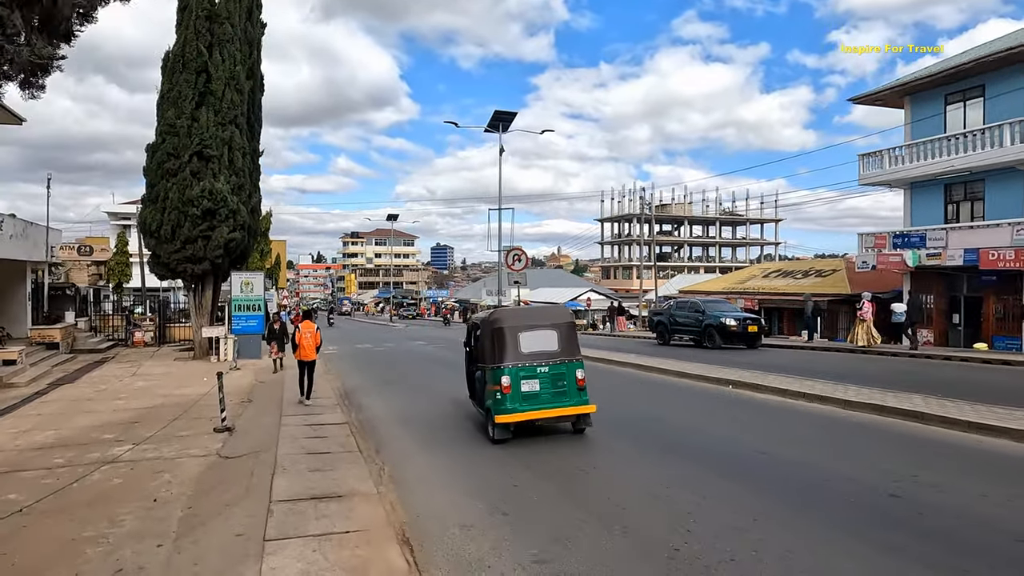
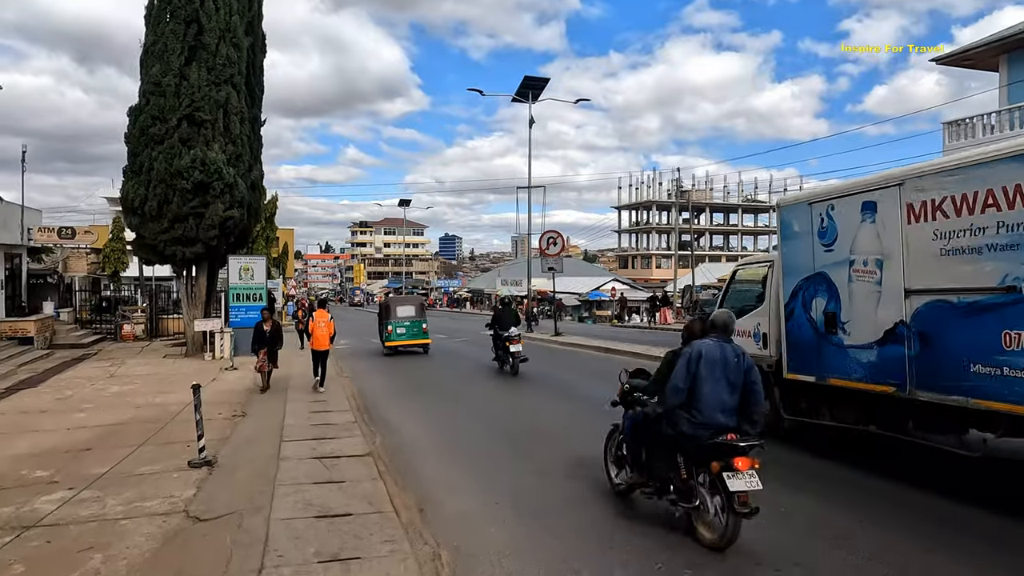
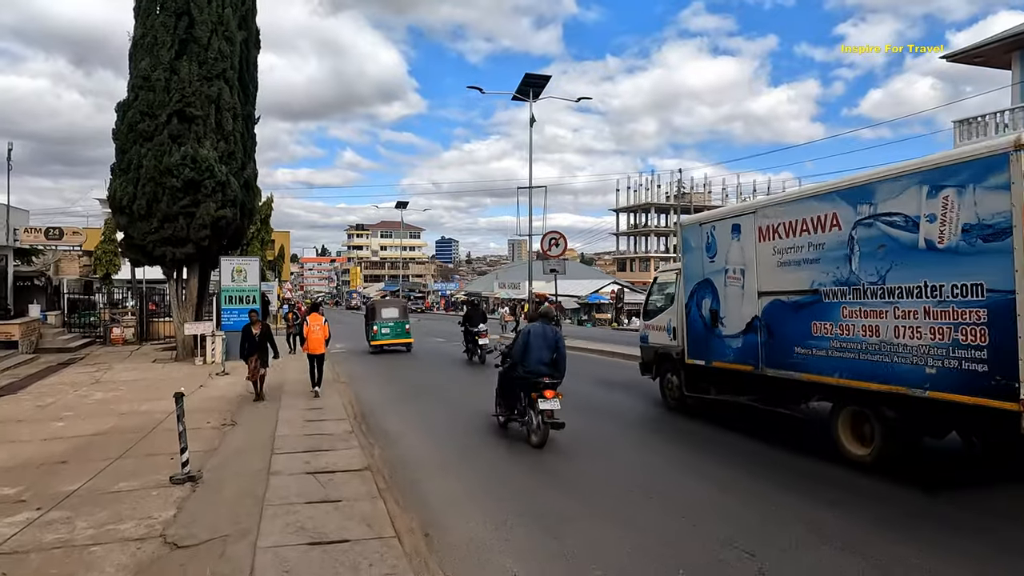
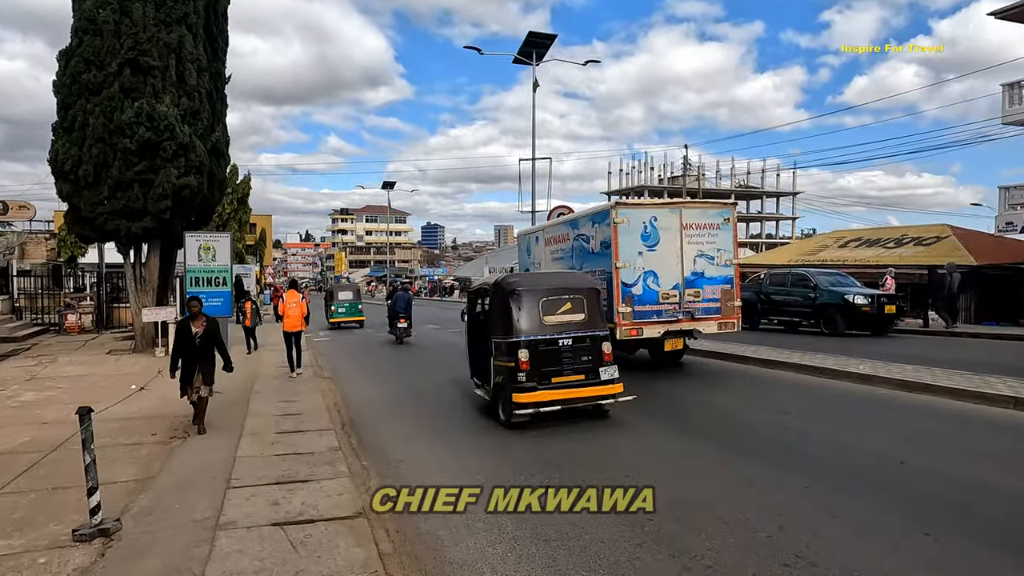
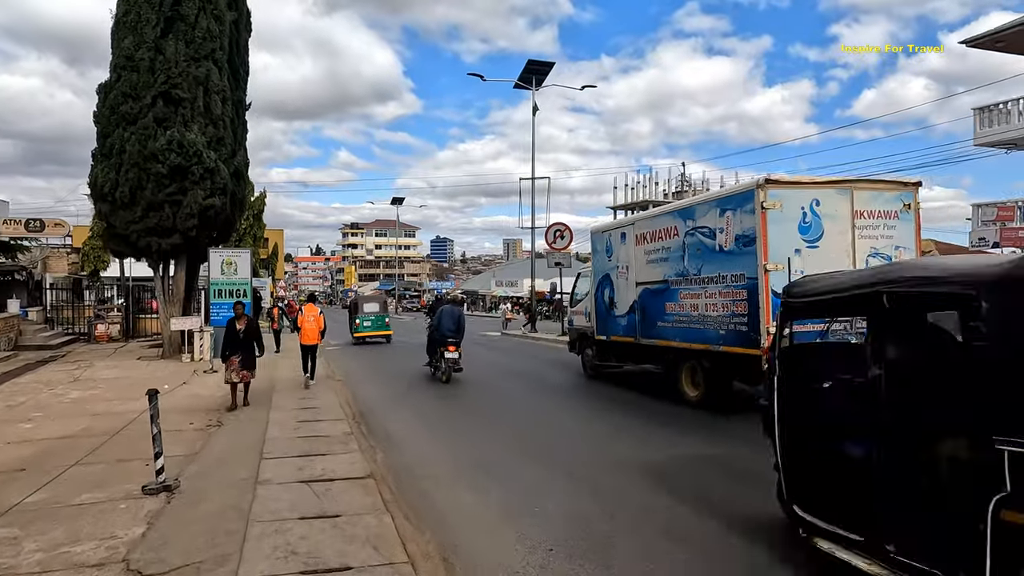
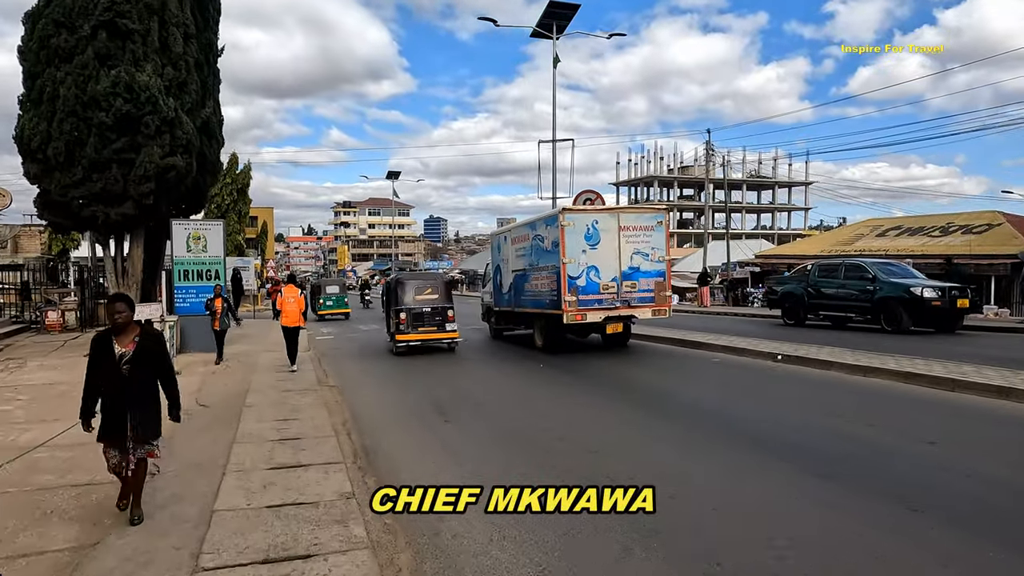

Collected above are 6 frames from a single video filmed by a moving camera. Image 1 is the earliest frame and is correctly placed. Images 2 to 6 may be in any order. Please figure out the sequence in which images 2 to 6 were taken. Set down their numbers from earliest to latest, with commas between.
2, 3, 5, 4, 6
